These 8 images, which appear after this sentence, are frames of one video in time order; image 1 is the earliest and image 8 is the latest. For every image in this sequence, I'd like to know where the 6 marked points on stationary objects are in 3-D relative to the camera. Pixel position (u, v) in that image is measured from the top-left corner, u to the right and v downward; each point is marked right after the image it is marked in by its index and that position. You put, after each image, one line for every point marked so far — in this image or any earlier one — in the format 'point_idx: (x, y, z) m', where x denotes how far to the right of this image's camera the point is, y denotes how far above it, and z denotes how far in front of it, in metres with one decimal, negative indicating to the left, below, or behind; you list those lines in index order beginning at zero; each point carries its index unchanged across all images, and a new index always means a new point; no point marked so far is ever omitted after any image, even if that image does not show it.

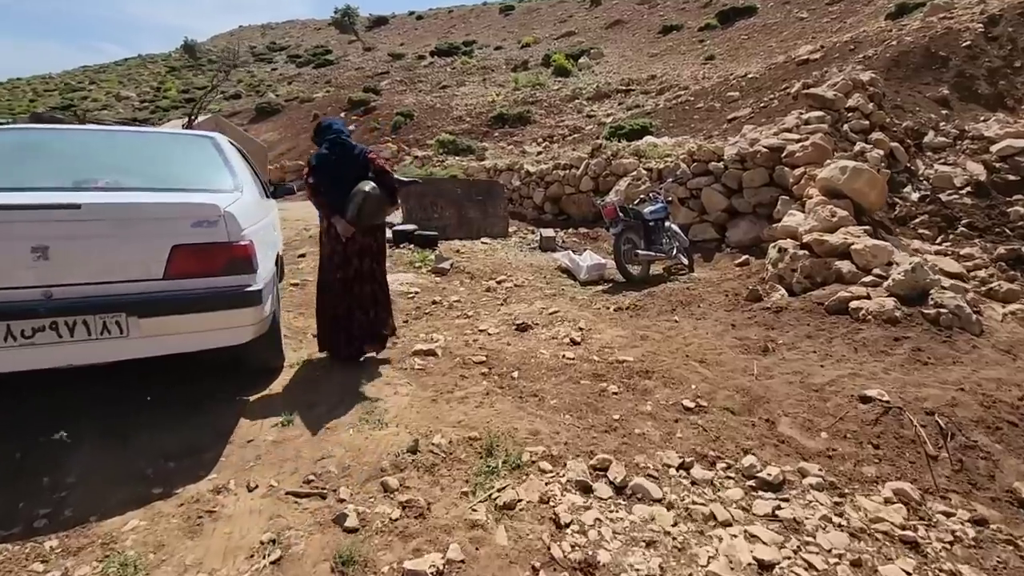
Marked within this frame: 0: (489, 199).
0: (-0.5, +1.7, +10.3) m
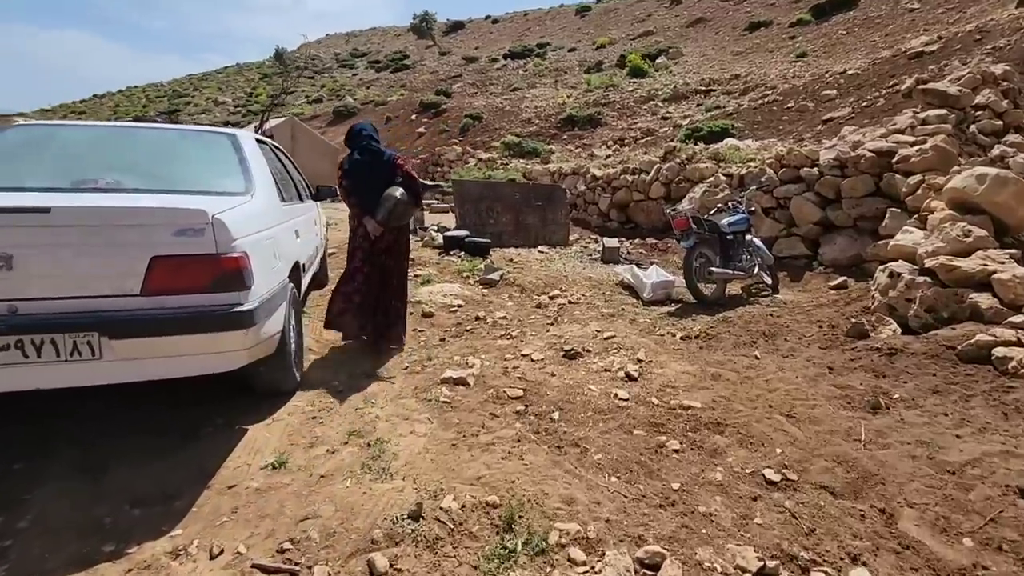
0: (+0.7, +1.5, +9.6) m
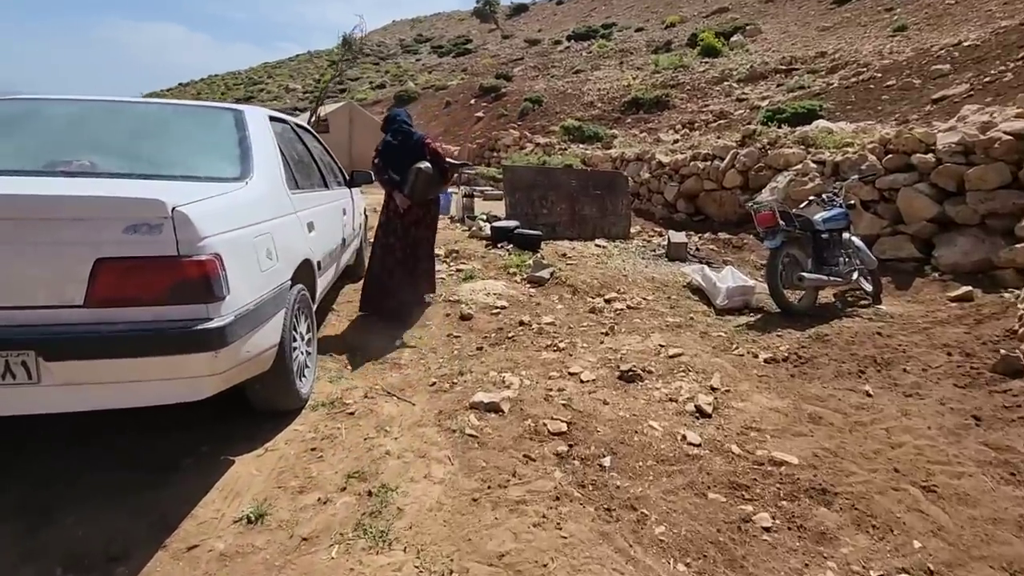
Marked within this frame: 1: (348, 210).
0: (+1.6, +1.6, +8.8) m
1: (-1.6, +0.8, +5.2) m
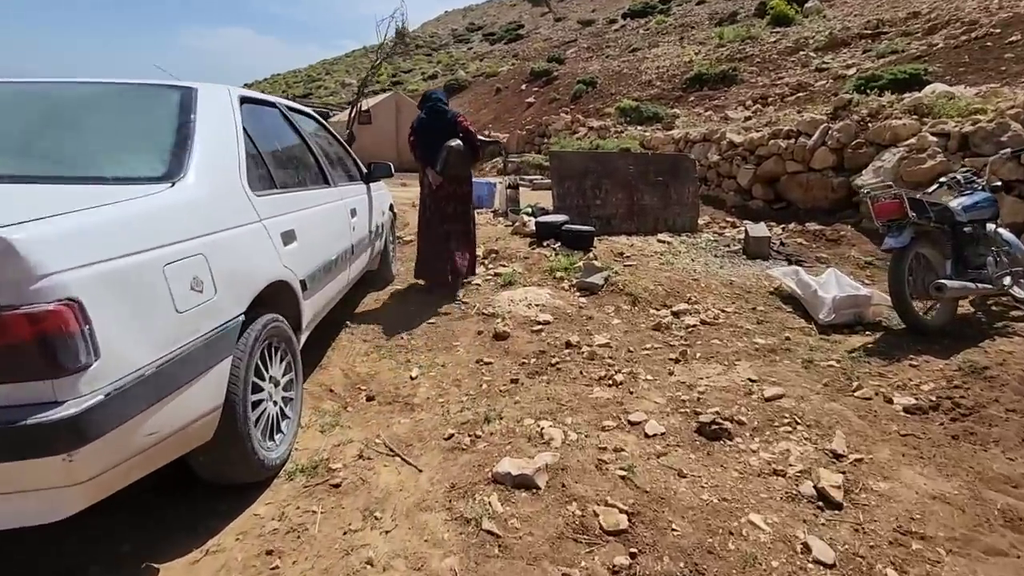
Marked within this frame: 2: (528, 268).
0: (+2.3, +1.6, +7.6) m
1: (-1.3, +0.7, +4.3) m
2: (+0.2, +0.2, +5.8) m
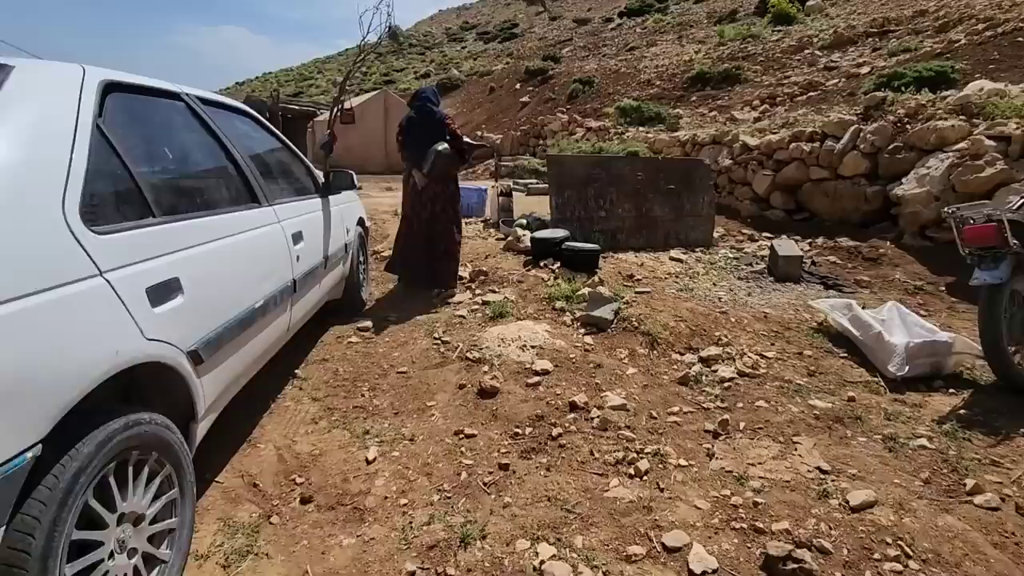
0: (+2.2, +1.3, +6.7) m
1: (-1.3, +0.4, +3.4) m
2: (+0.1, -0.1, +4.9) m
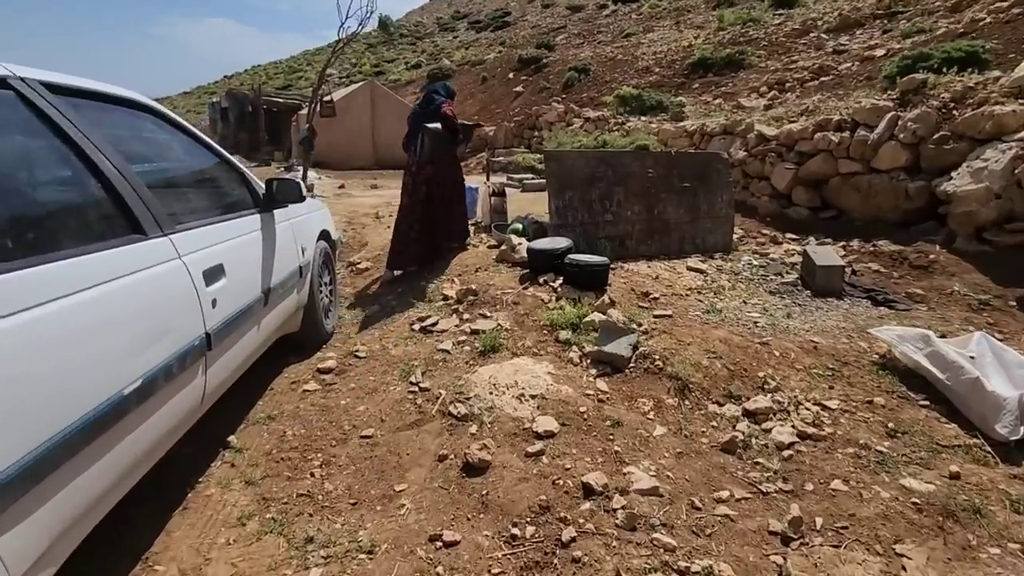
0: (+2.1, +1.1, +5.9) m
1: (-1.4, +0.2, +2.6) m
2: (+0.1, -0.3, +4.0) m
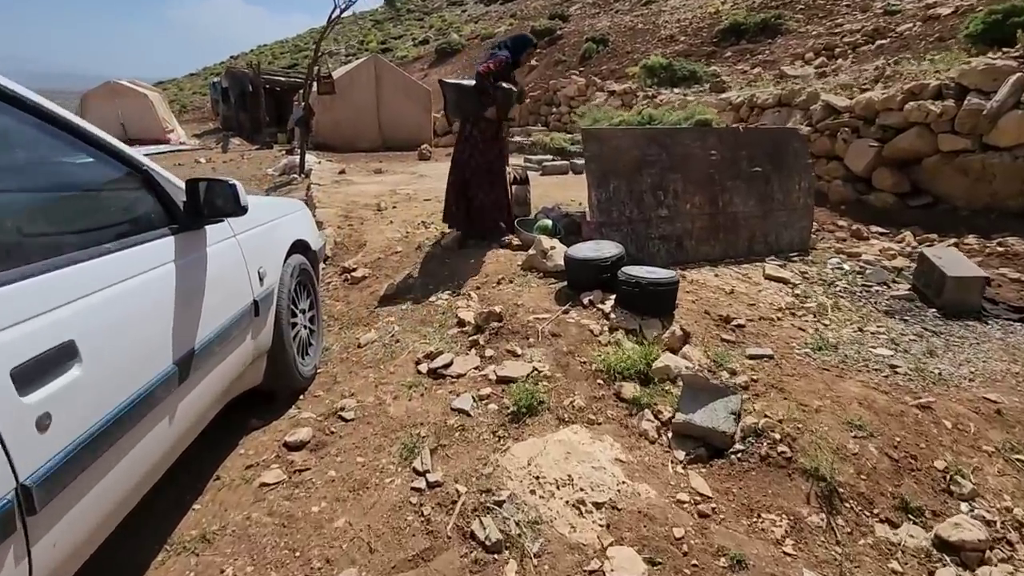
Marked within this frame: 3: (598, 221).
0: (+2.4, +1.1, +4.7) m
1: (-1.2, -0.1, +1.5) m
2: (+0.3, -0.4, +3.0) m
3: (+0.7, +0.6, +4.4) m
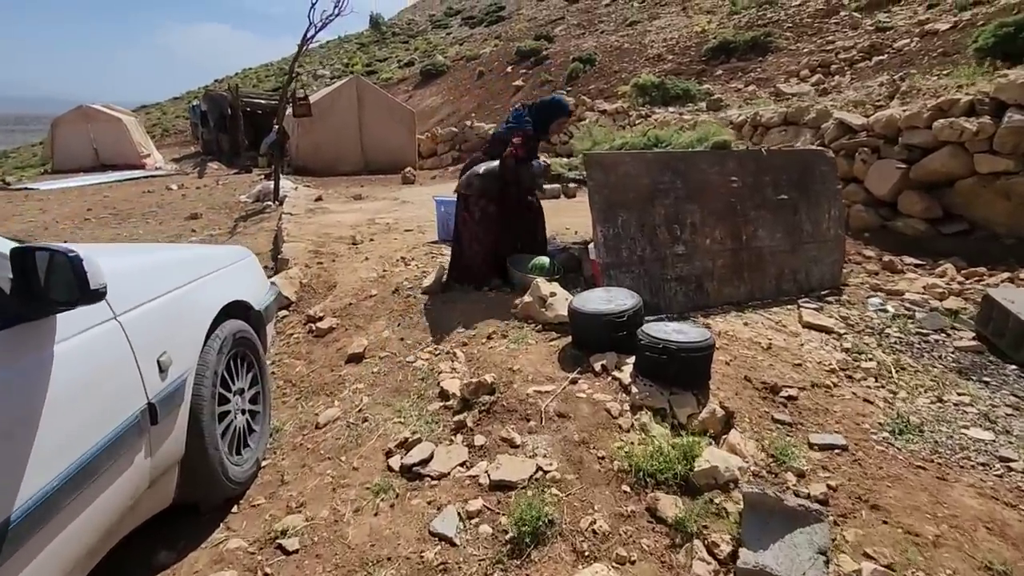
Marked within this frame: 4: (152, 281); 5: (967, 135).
0: (+2.3, +0.7, +4.1) m
1: (-1.1, -0.4, +0.8) m
2: (+0.3, -0.8, +2.3) m
3: (+0.6, +0.2, +3.7) m
4: (-1.3, 0.0, +2.1) m
5: (+4.2, +1.4, +4.9) m
